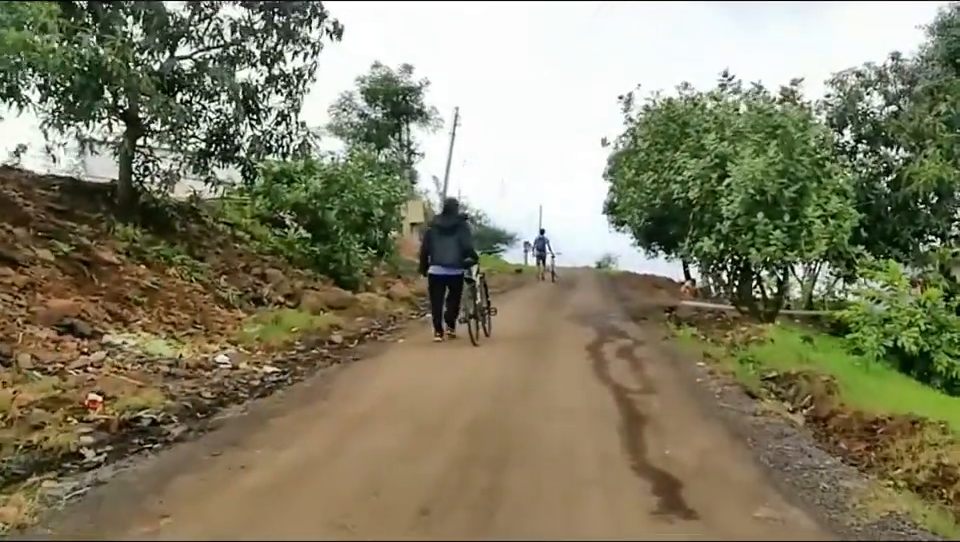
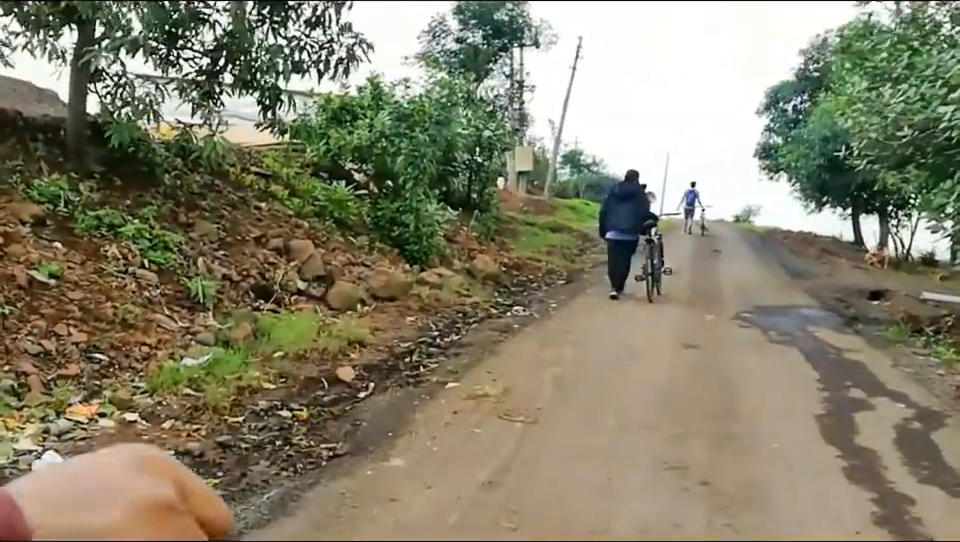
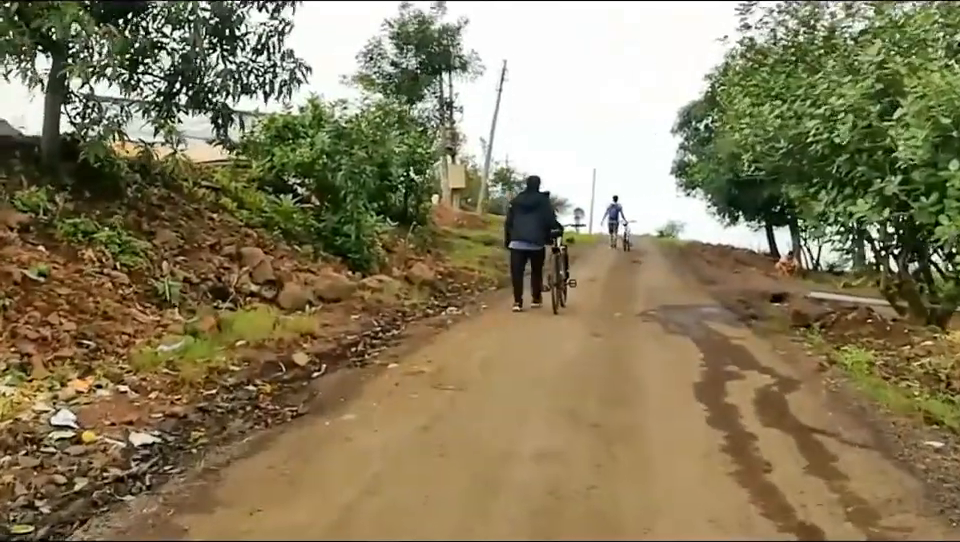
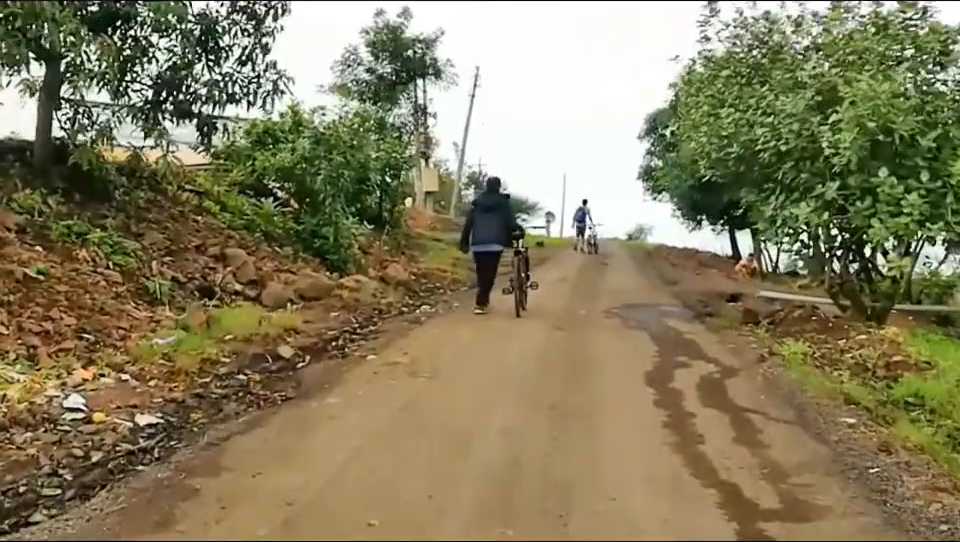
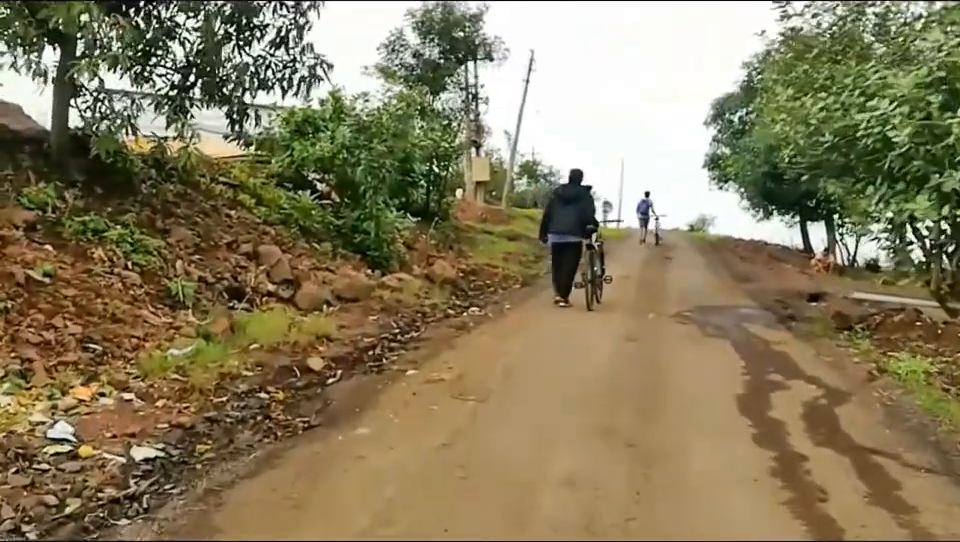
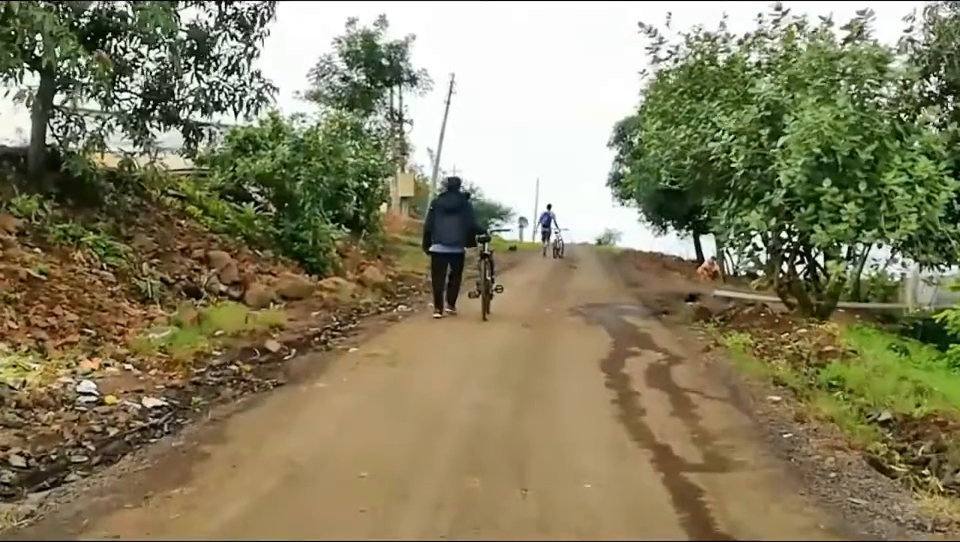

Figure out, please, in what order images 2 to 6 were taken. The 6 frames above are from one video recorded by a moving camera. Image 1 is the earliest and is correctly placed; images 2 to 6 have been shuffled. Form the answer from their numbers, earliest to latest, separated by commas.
6, 4, 3, 5, 2
